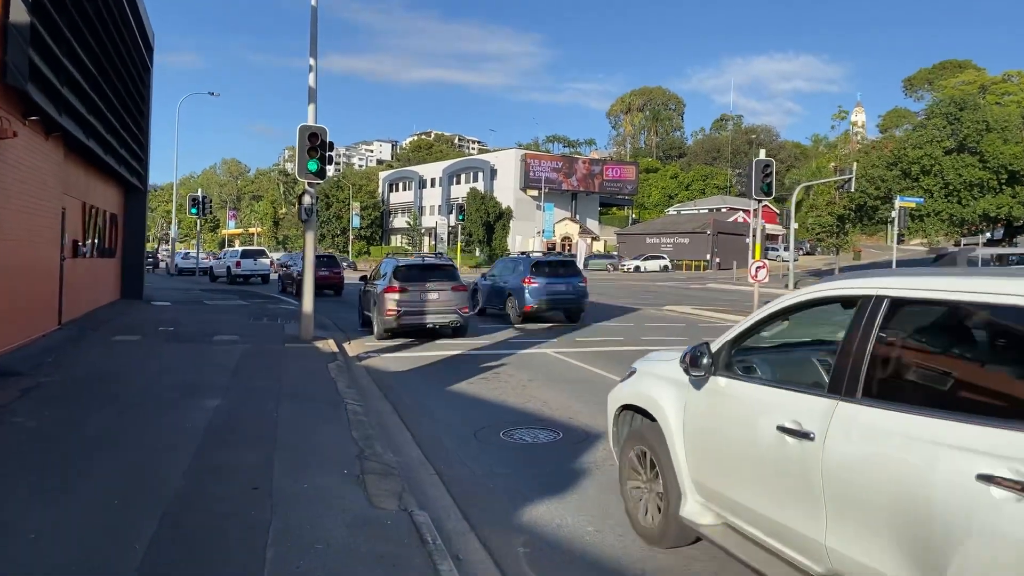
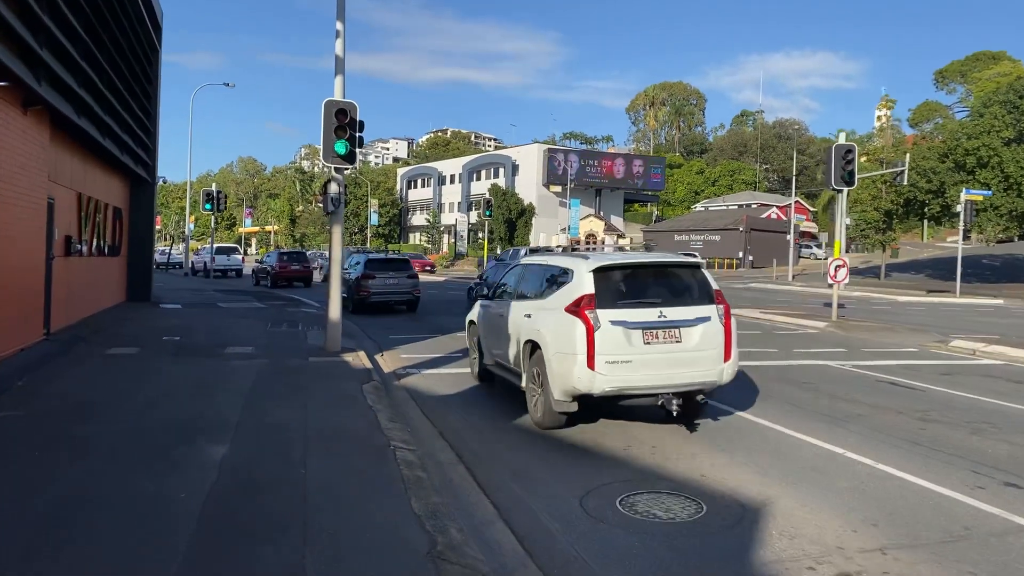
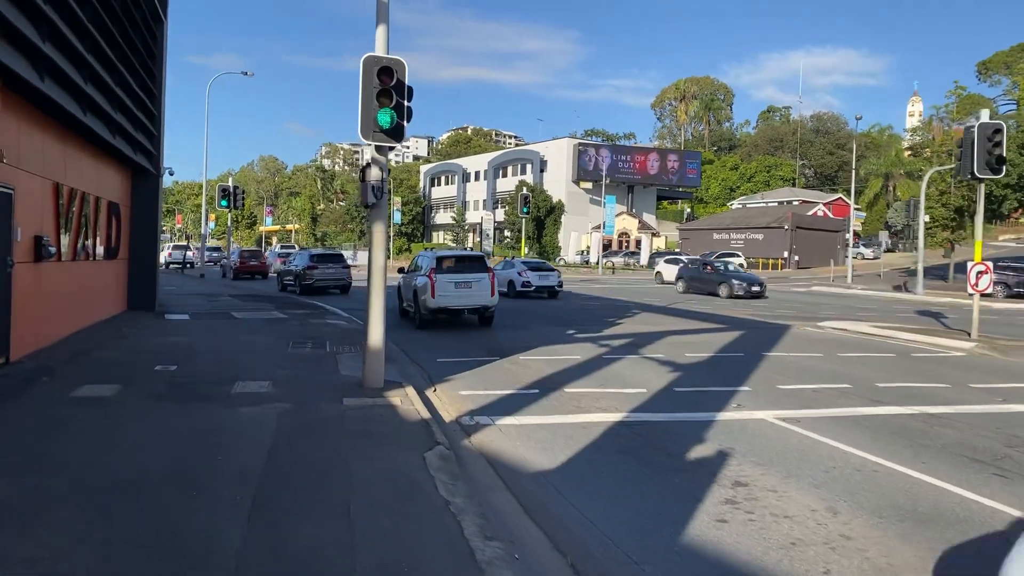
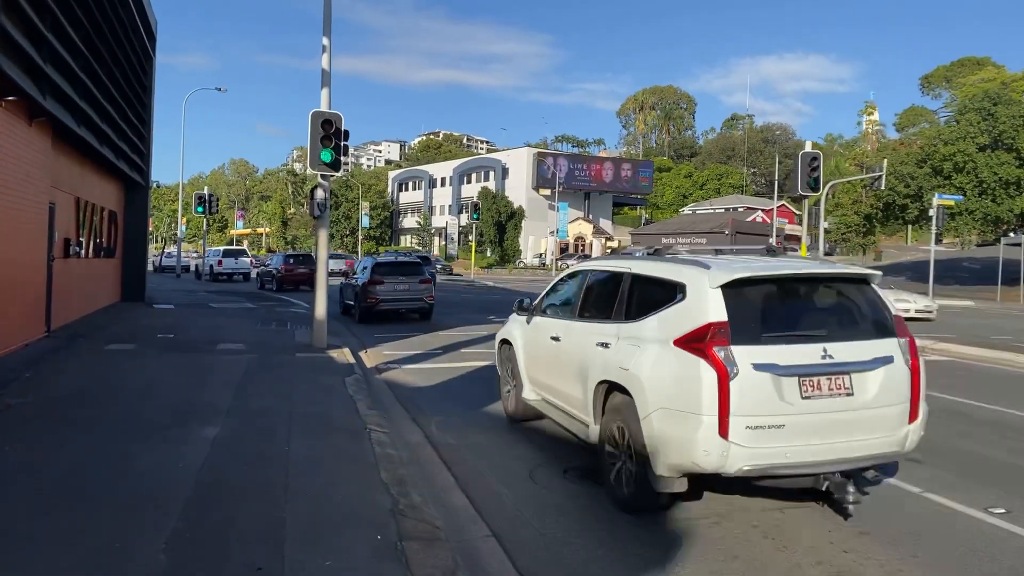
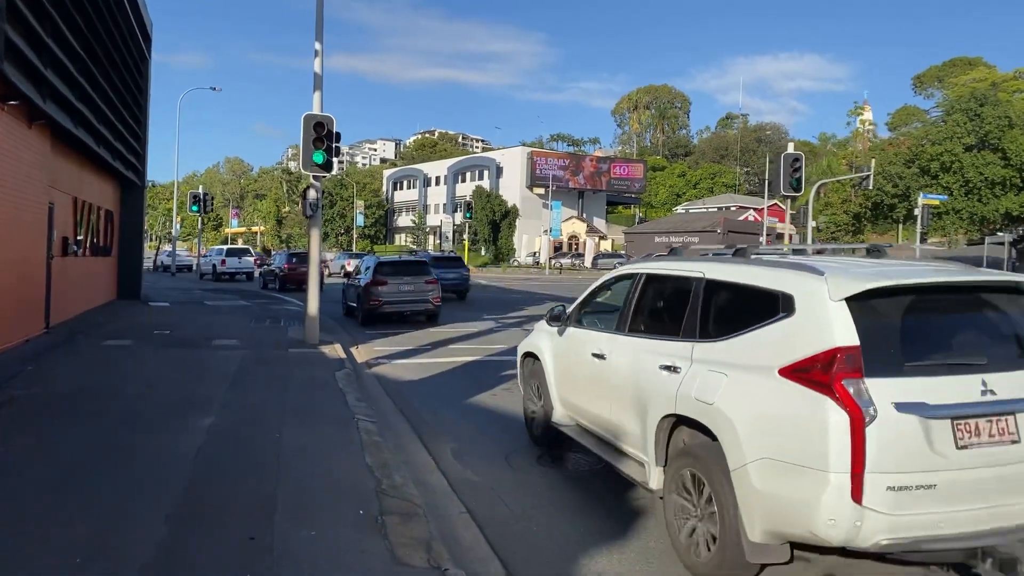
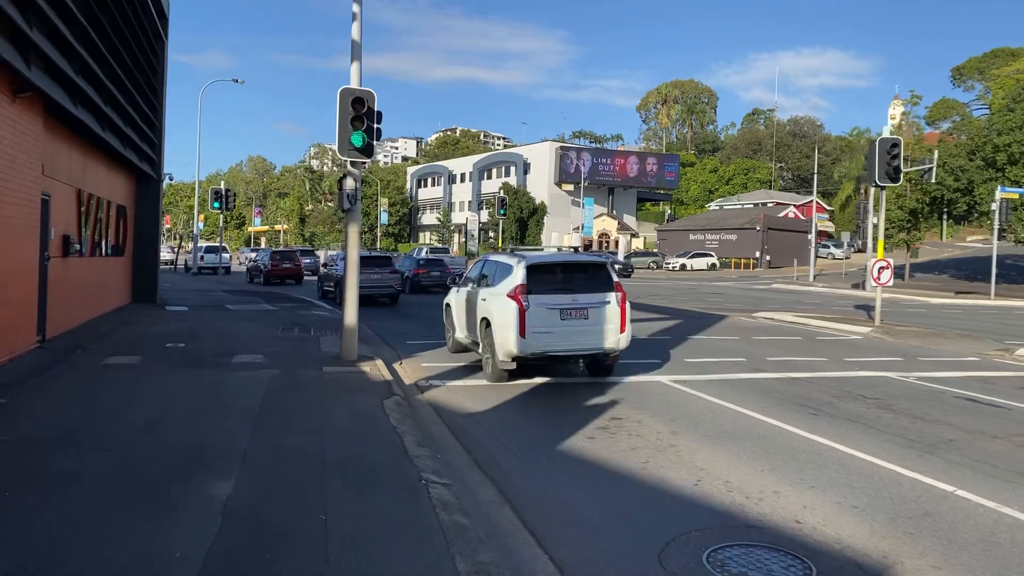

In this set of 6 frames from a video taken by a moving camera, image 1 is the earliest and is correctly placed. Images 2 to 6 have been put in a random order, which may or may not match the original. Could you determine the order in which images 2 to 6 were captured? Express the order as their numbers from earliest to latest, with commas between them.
5, 4, 2, 6, 3
